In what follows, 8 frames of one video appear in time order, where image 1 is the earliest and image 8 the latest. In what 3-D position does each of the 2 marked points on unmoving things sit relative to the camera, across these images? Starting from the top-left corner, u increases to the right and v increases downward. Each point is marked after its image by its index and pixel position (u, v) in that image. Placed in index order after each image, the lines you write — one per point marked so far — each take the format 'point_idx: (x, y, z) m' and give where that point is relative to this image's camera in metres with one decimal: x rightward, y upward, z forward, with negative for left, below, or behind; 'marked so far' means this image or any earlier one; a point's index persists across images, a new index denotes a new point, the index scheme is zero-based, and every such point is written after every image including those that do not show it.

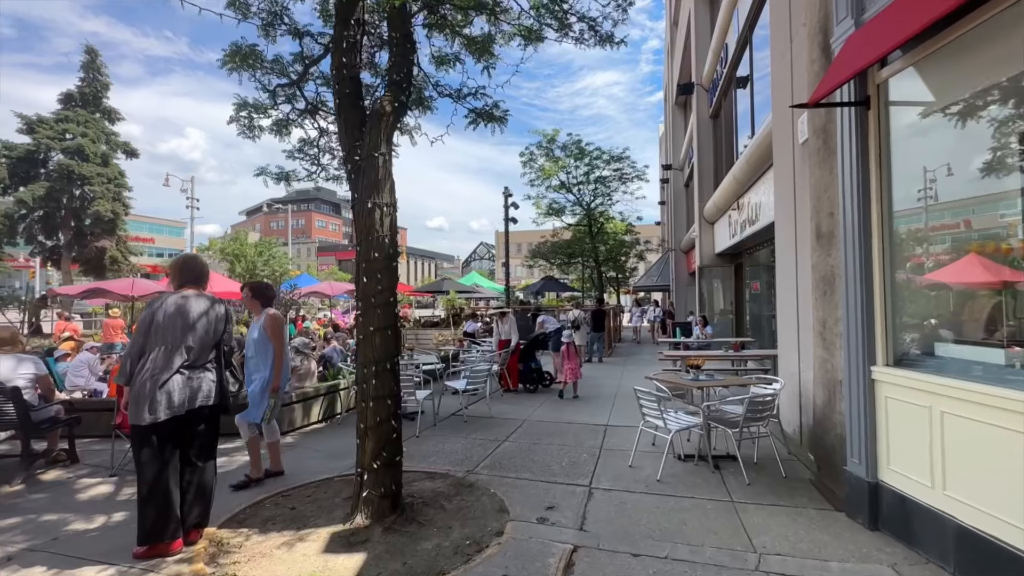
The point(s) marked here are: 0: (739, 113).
0: (+6.1, +4.7, +12.7) m
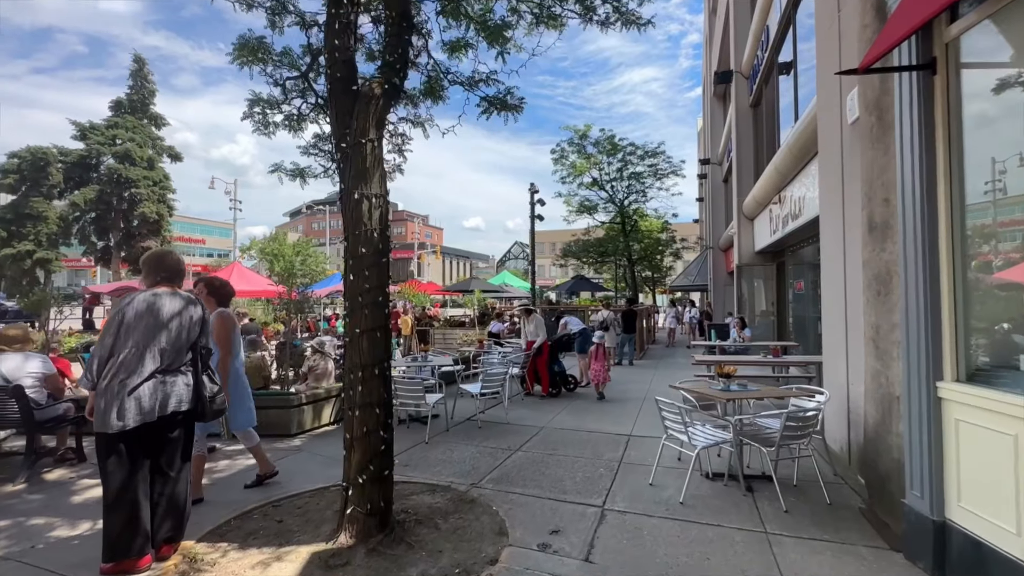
0: (+6.8, +4.7, +11.8) m
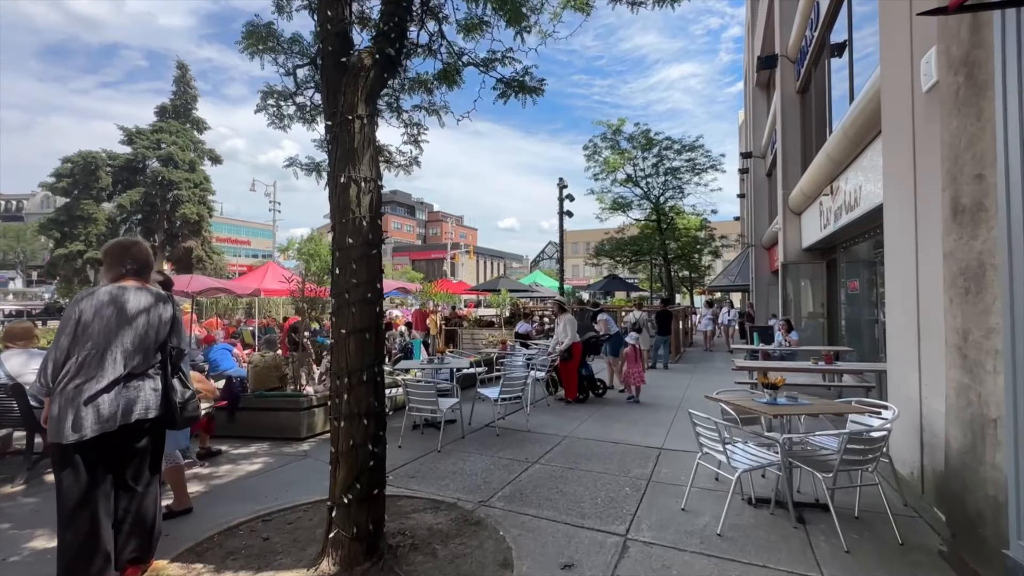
0: (+7.4, +4.7, +10.9) m
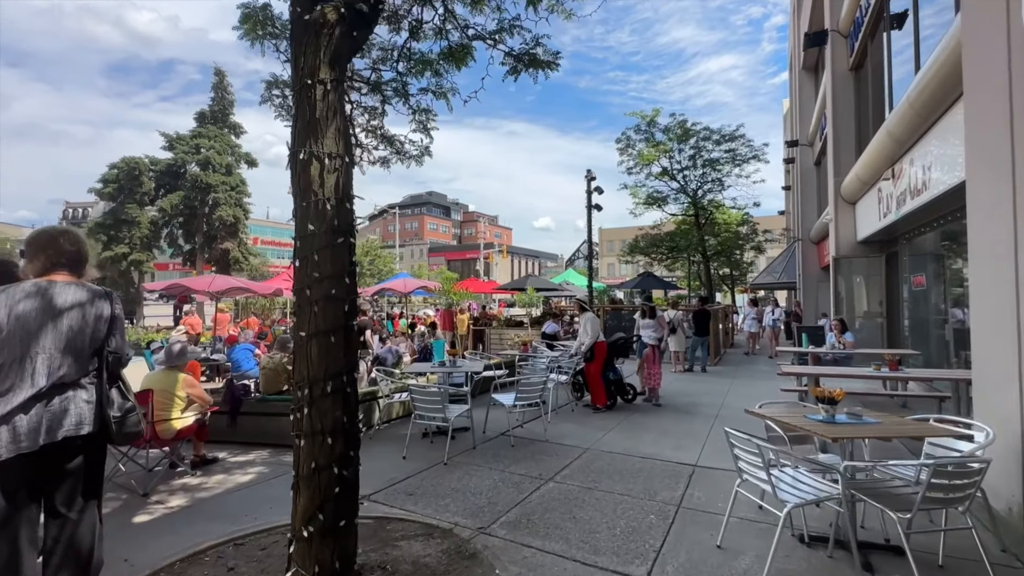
0: (+7.9, +4.8, +9.7) m
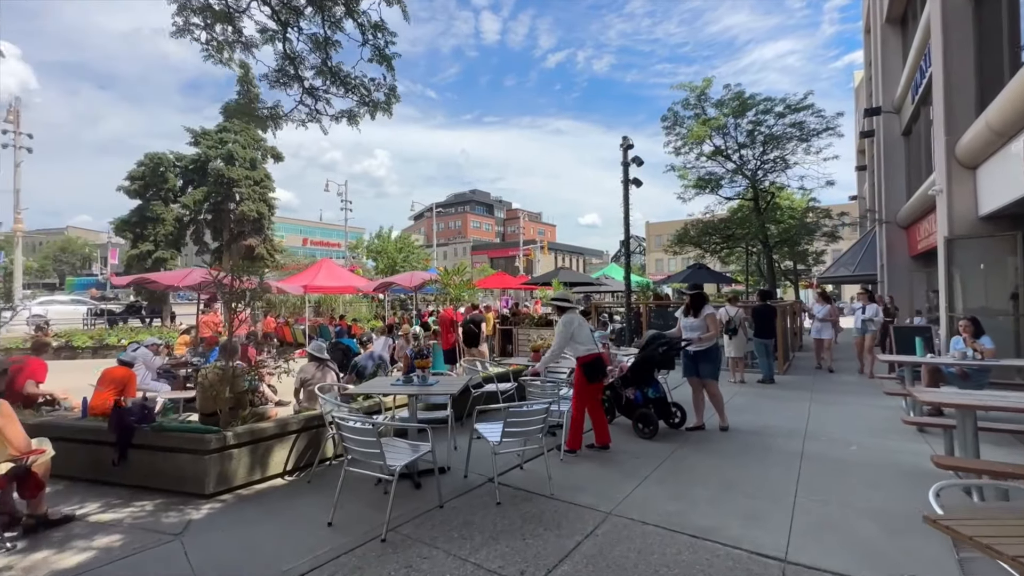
0: (+8.0, +5.0, +7.0) m
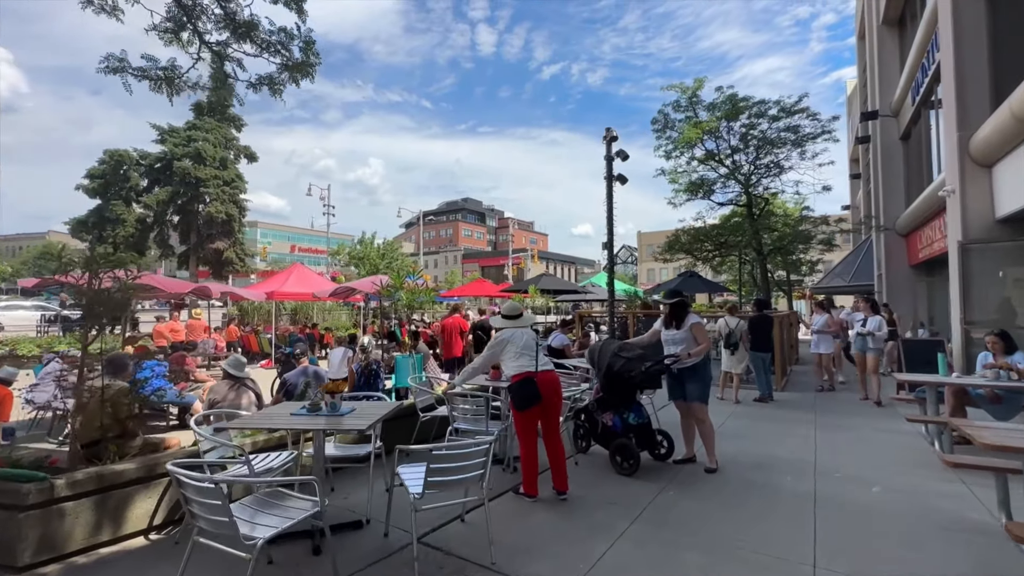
0: (+7.5, +4.9, +6.2) m
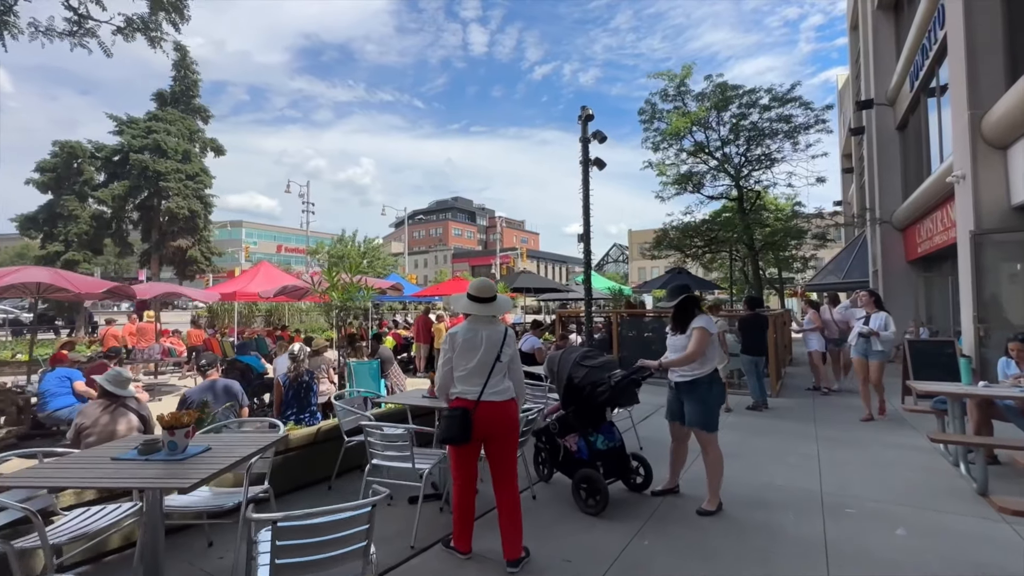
0: (+6.9, +4.9, +5.3) m
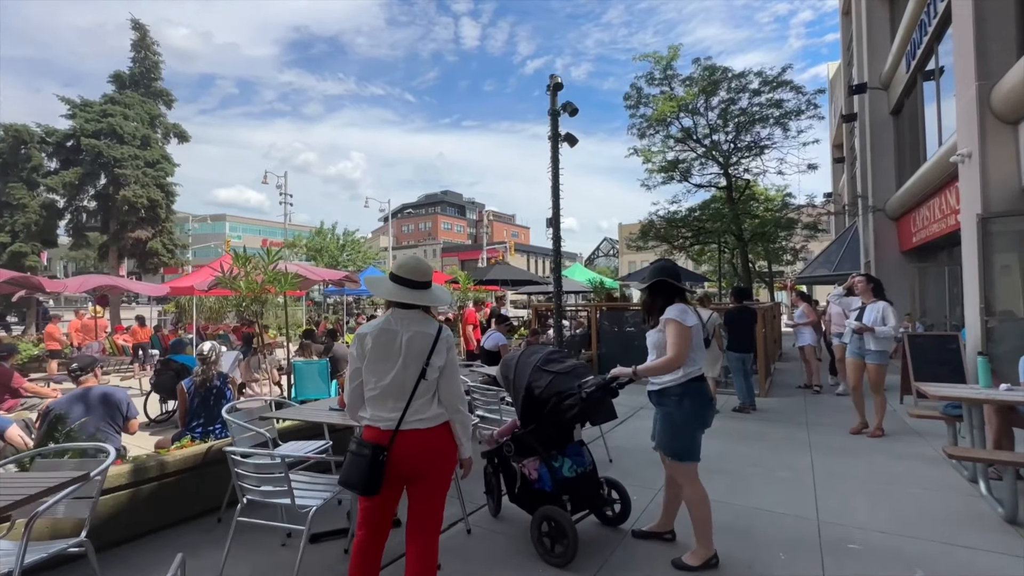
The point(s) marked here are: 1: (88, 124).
0: (+6.4, +5.1, +4.5) m
1: (-16.5, +6.4, +18.6) m
